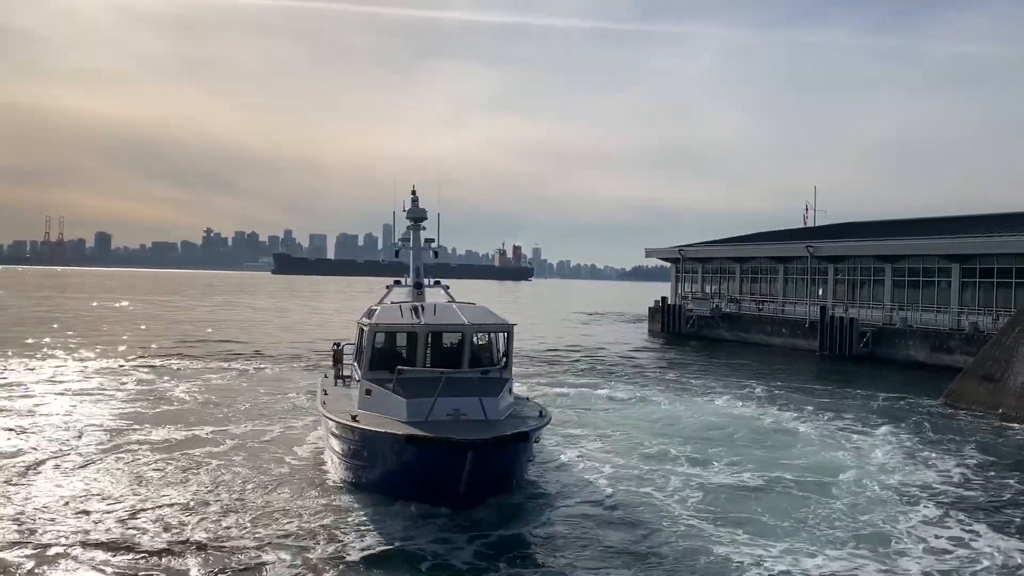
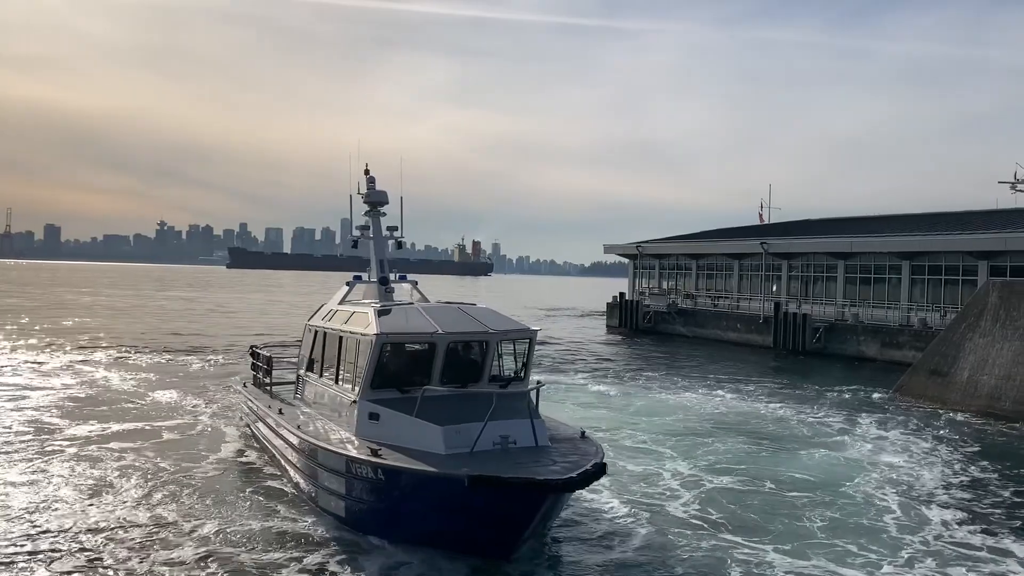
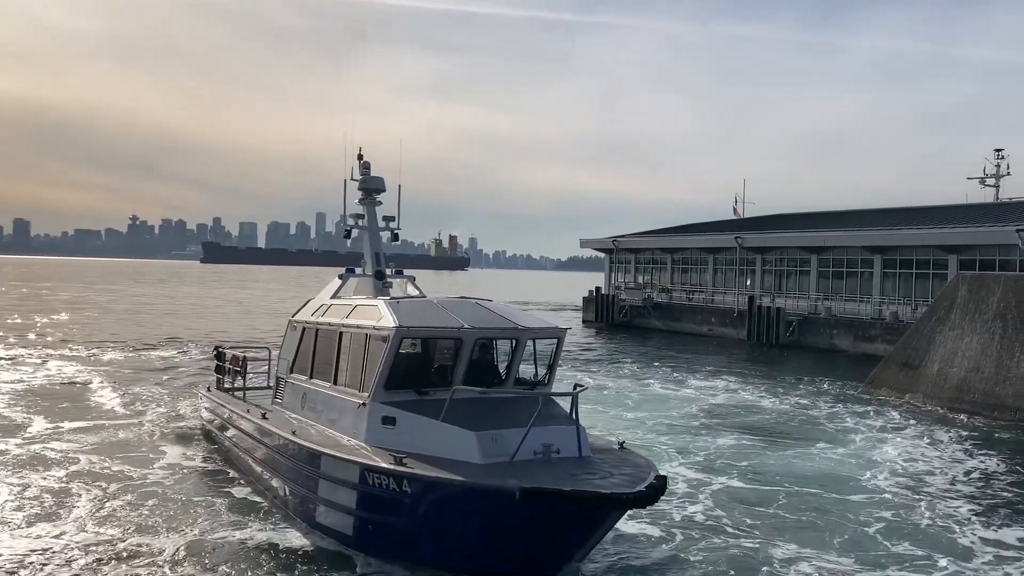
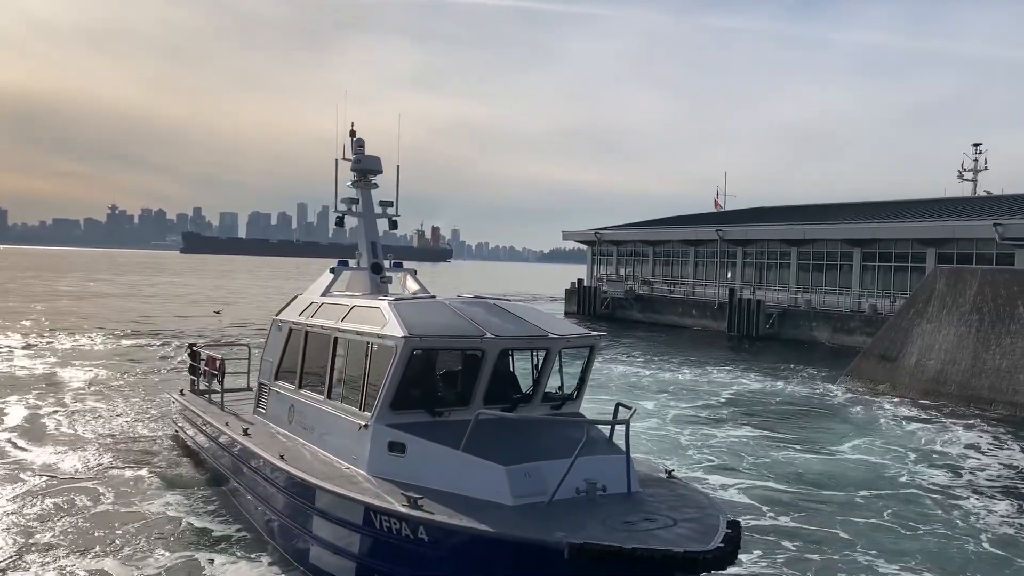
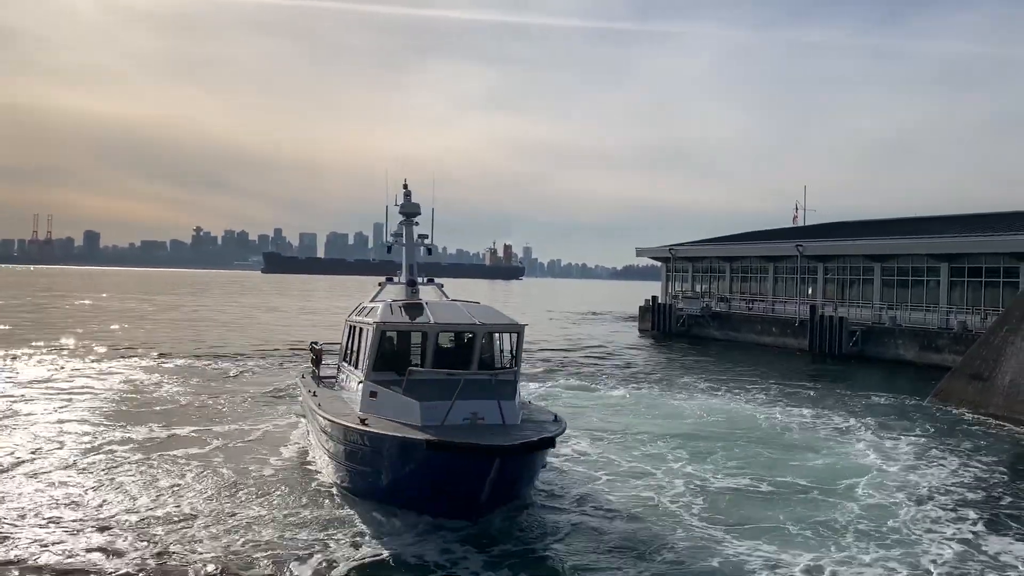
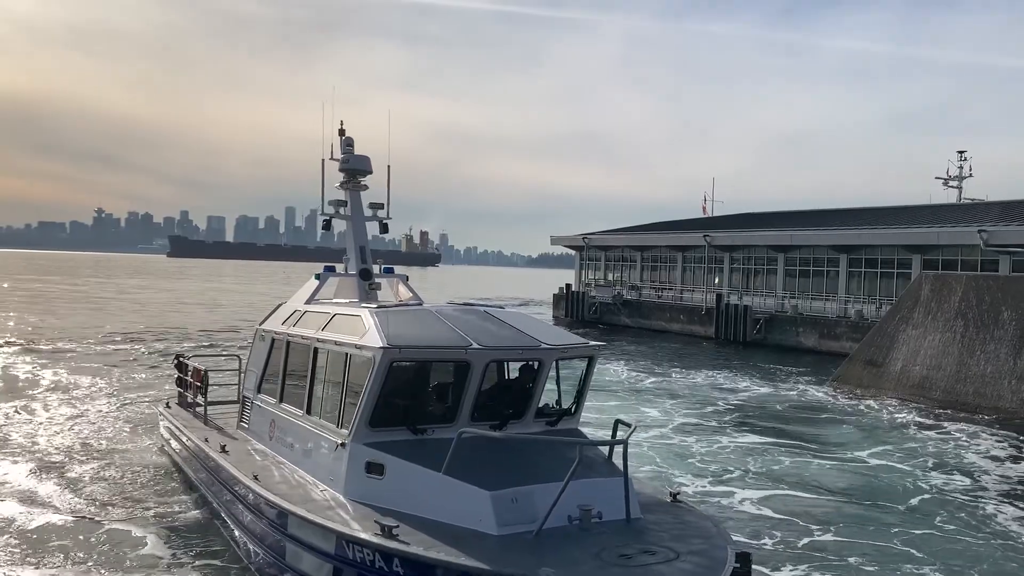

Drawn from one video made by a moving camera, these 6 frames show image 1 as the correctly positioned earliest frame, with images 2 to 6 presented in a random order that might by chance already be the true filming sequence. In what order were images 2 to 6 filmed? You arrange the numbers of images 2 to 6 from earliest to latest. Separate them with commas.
5, 2, 3, 4, 6
